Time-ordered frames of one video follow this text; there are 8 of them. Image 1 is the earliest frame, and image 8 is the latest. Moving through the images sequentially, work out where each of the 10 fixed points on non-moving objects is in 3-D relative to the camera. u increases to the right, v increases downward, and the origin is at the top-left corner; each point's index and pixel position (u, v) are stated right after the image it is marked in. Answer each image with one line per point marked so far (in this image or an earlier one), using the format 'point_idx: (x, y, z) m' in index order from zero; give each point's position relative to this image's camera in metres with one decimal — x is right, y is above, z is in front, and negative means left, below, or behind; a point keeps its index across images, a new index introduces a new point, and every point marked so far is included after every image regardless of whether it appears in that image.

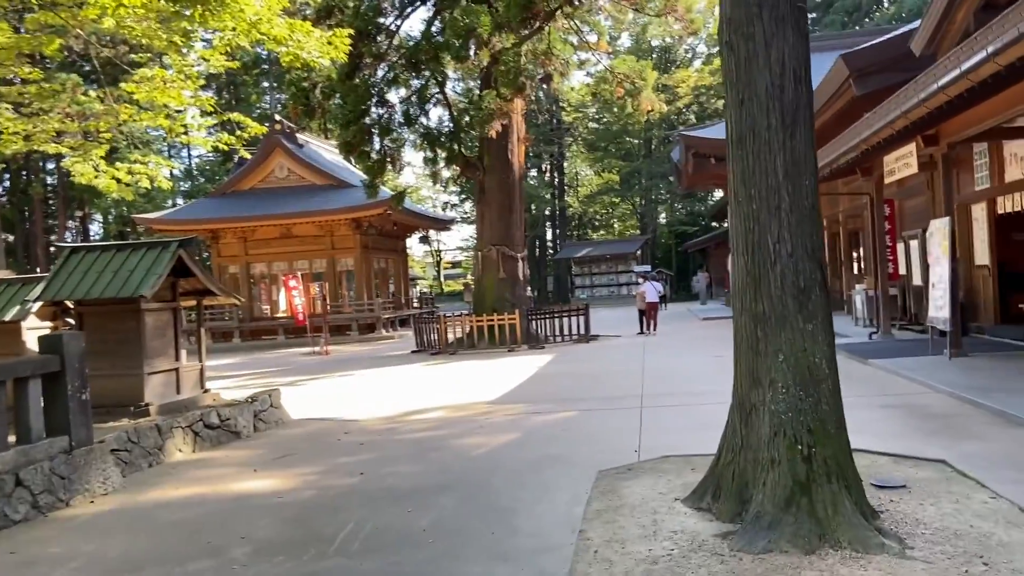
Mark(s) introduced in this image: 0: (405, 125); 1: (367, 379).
0: (-2.0, +3.0, +15.1) m
1: (-2.0, -1.2, +11.1) m
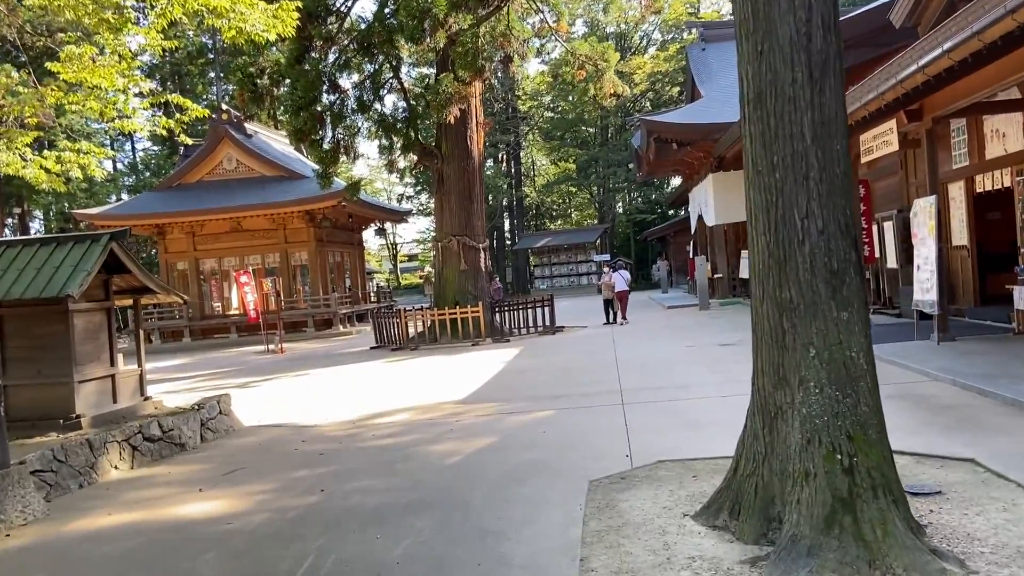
0: (-2.7, +3.1, +14.4) m
1: (-2.4, -1.2, +10.4) m
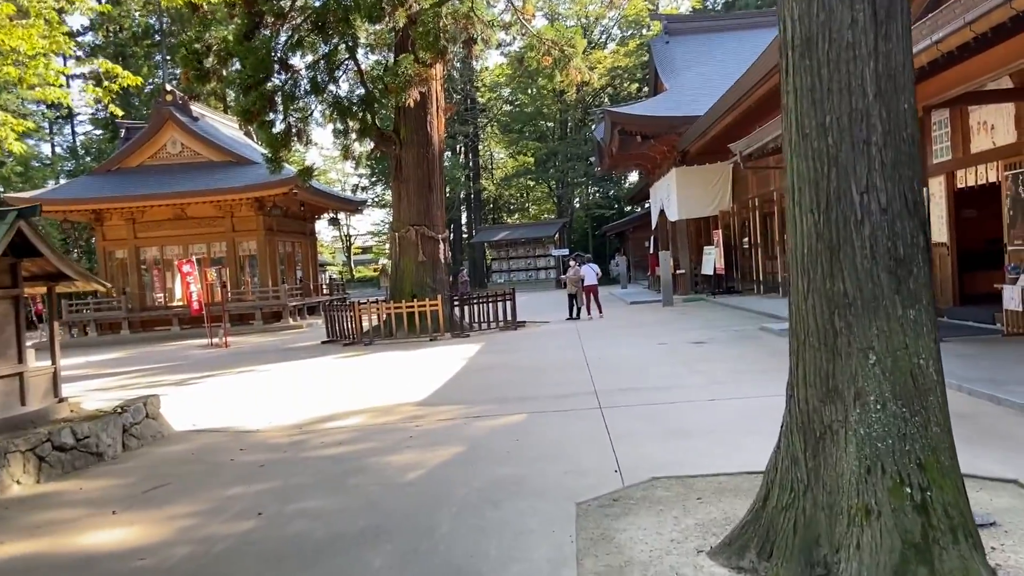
0: (-3.4, +3.3, +13.6) m
1: (-2.9, -1.0, +9.7) m
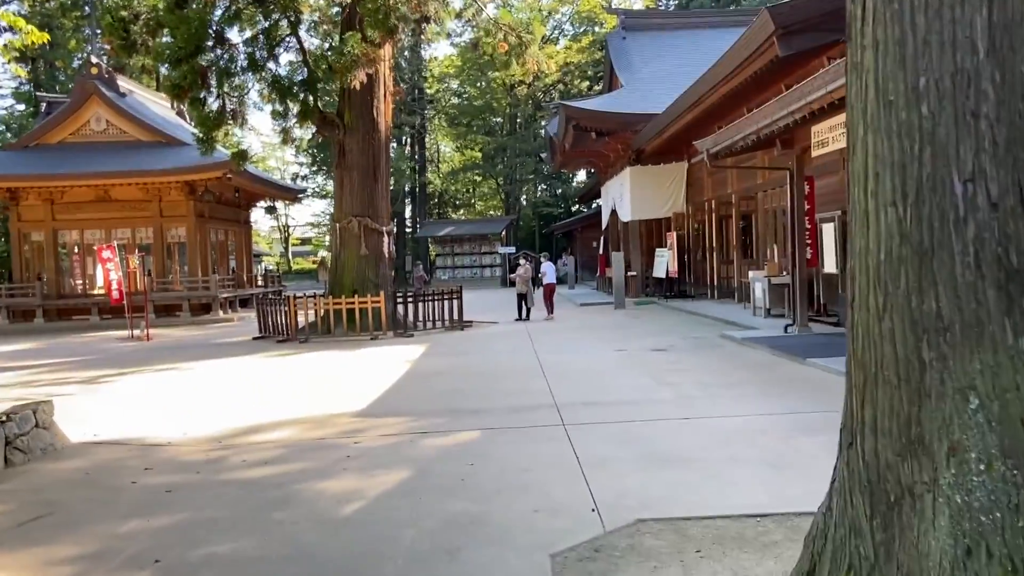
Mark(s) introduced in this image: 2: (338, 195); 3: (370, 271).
0: (-4.1, +3.4, +12.7) m
1: (-3.4, -0.9, +8.8) m
2: (-2.9, +1.5, +13.4) m
3: (-2.3, +0.3, +13.3) m
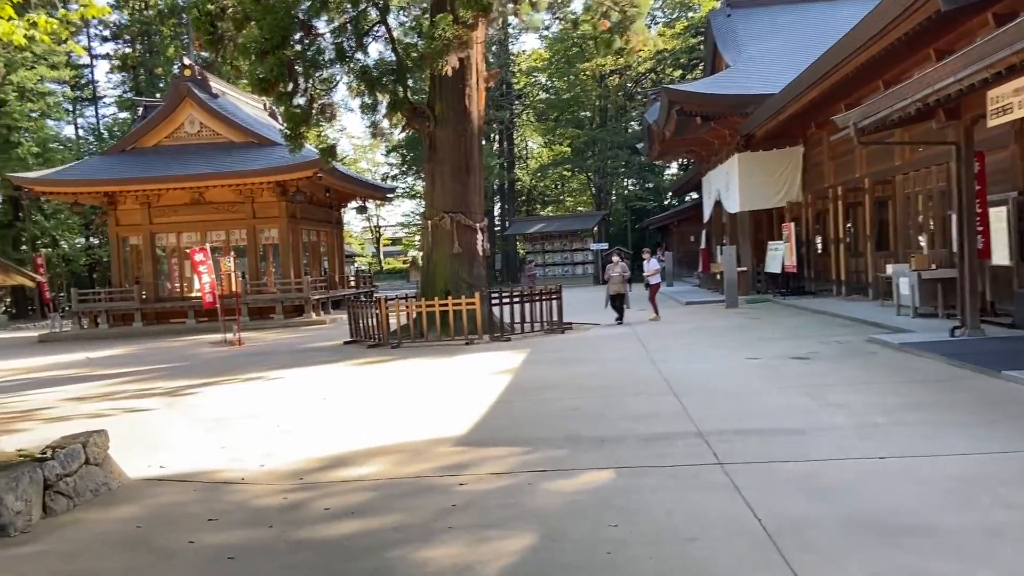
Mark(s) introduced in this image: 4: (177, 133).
0: (-2.6, +3.4, +12.0) m
1: (-2.3, -1.0, +8.1) m
2: (-1.3, +1.5, +12.6) m
3: (-0.7, +0.3, +12.5) m
4: (-8.1, +3.8, +19.6) m
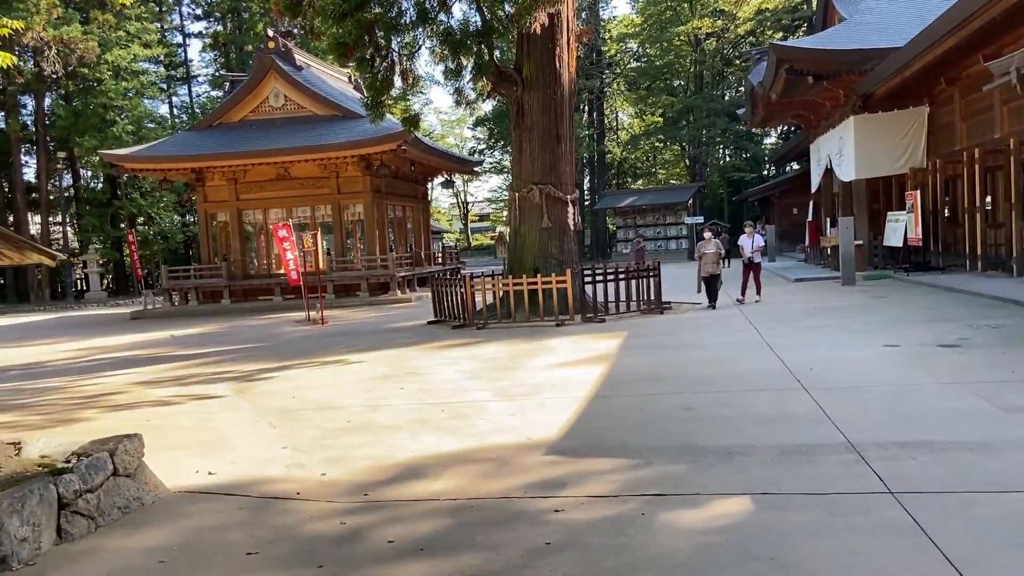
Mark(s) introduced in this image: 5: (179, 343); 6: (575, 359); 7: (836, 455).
0: (-1.3, +3.7, +11.3) m
1: (-1.4, -0.8, +7.5) m
2: (+0.1, +1.9, +11.8) m
3: (+0.6, +0.6, +11.6) m
4: (-6.0, +4.3, +19.4) m
5: (-4.8, -0.8, +11.7) m
6: (+0.6, -0.6, +7.3) m
7: (+1.5, -0.8, +3.8) m
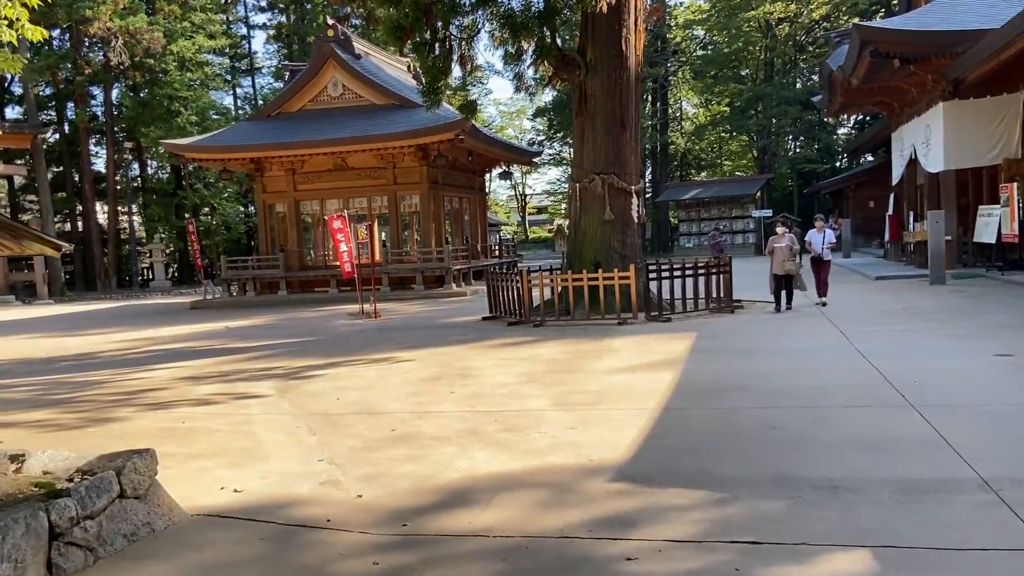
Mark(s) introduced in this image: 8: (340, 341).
0: (-0.5, +3.8, +10.8) m
1: (-0.9, -0.7, +7.1) m
2: (+0.9, +1.9, +11.2) m
3: (+1.4, +0.7, +11.0) m
4: (-4.5, +4.5, +19.2) m
5: (-4.0, -0.7, +11.5) m
6: (+1.1, -0.6, +6.8) m
7: (+1.8, -0.8, +3.1) m
8: (-2.1, -0.7, +10.0) m
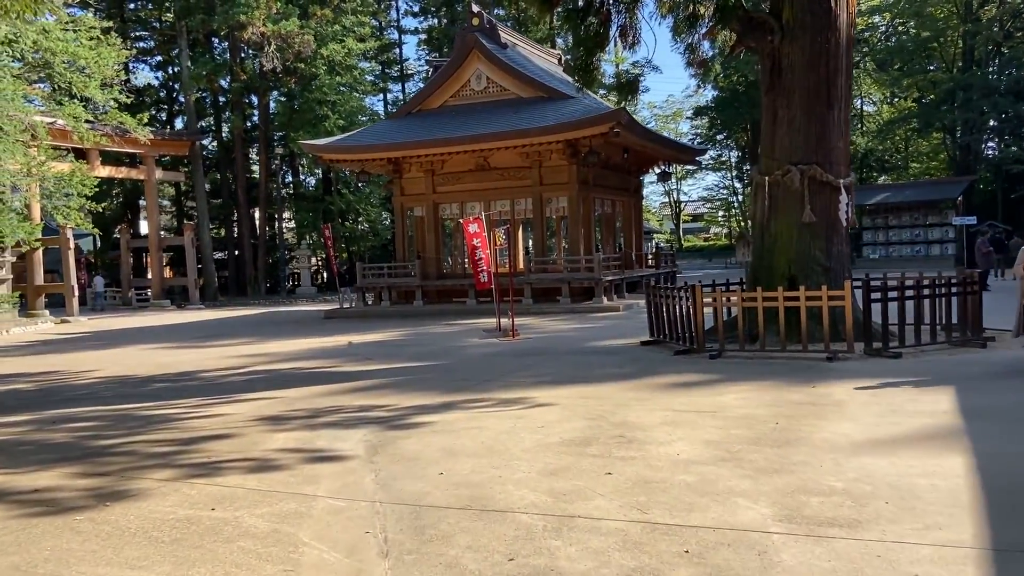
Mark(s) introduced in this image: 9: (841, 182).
0: (+1.4, +3.6, +8.8) m
1: (+0.2, -0.9, +5.1) m
2: (+2.8, +1.7, +8.9) m
3: (+3.2, +0.4, +8.6) m
4: (-1.1, +4.3, +17.8) m
5: (-2.0, -0.8, +10.0) m
6: (+2.1, -0.8, +4.5) m
7: (+2.1, -0.9, +0.8) m
8: (-0.5, -0.8, +8.2) m
9: (+3.5, +1.1, +8.7) m
